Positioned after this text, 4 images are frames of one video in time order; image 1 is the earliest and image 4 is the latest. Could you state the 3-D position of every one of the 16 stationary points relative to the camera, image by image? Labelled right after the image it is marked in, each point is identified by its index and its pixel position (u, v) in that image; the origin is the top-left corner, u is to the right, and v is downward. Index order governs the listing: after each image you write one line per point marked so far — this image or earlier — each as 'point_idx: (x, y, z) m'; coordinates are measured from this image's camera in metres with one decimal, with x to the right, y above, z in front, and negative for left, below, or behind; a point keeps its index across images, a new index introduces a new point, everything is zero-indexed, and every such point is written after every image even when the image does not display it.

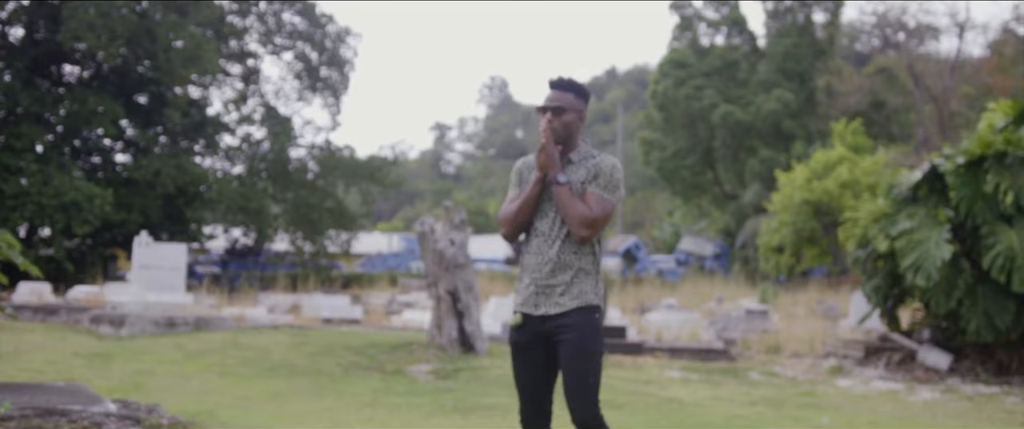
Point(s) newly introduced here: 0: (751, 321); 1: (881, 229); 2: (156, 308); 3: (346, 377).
0: (+3.6, -1.6, +16.9) m
1: (+4.0, -0.2, +12.0) m
2: (-4.4, -1.2, +13.8) m
3: (-1.5, -1.5, +10.0) m
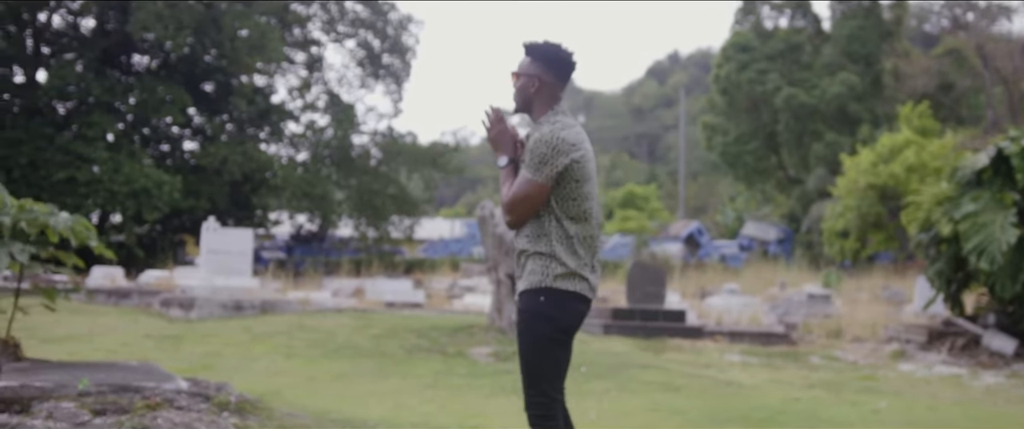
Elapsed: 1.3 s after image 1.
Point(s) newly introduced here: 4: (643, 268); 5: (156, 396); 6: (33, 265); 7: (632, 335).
0: (+4.6, -1.4, +16.8) m
1: (+4.6, 0.0, +11.8) m
2: (-3.7, -1.0, +14.1) m
3: (-1.0, -1.3, +10.2) m
4: (+1.9, -0.8, +16.3) m
5: (-1.8, -0.9, +5.8) m
6: (-3.0, -0.3, +6.9) m
7: (+1.5, -1.5, +14.0) m
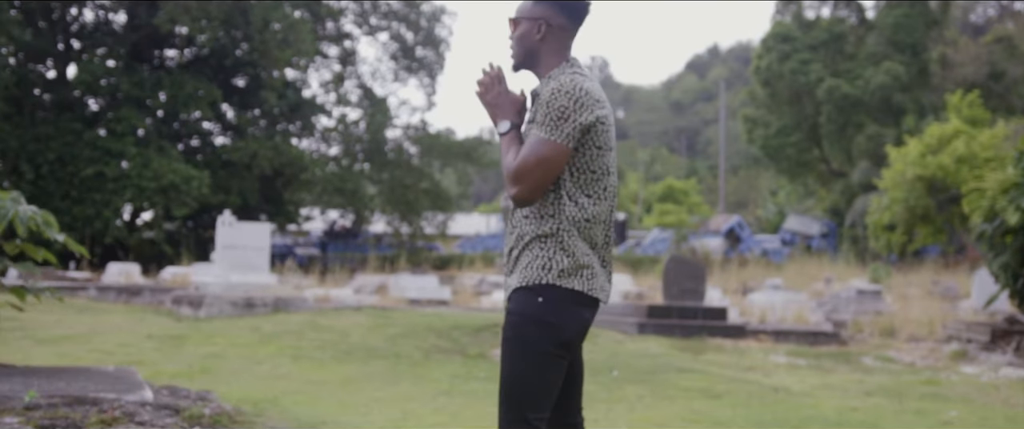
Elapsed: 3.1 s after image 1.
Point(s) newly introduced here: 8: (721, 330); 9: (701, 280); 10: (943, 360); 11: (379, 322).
0: (+5.0, -1.2, +15.9) m
1: (+4.9, +0.1, +10.9) m
2: (-3.3, -0.9, +13.4) m
3: (-0.7, -1.2, +9.4) m
4: (+2.3, -0.7, +15.5) m
5: (-1.8, -0.9, +5.0) m
6: (-2.9, -0.3, +6.2) m
7: (+1.9, -1.4, +13.2) m
8: (+2.5, -1.4, +13.1) m
9: (+2.6, -0.9, +15.4) m
10: (+4.2, -1.4, +10.8) m
11: (-1.4, -1.1, +11.5) m
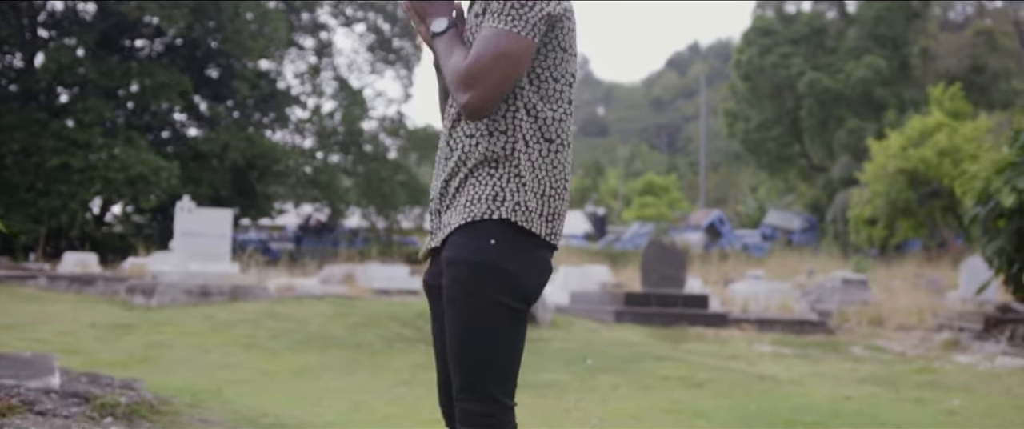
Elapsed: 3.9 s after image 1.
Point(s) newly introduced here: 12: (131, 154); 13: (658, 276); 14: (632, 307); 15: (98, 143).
0: (+4.6, -1.1, +15.3) m
1: (+4.6, +0.3, +10.4) m
2: (-3.6, -0.7, +12.8) m
3: (-1.0, -1.1, +8.8) m
4: (+2.0, -0.5, +14.9) m
5: (-2.0, -0.7, +4.4) m
6: (-3.1, -0.1, +5.6) m
7: (+1.5, -1.2, +12.6) m
8: (+2.1, -1.2, +12.5) m
9: (+2.3, -0.7, +14.9) m
10: (+3.9, -1.2, +10.3) m
11: (-1.7, -0.9, +10.9) m
12: (-7.3, +1.2, +20.8) m
13: (+1.9, -0.9, +14.8) m
14: (+1.4, -1.1, +12.8) m
15: (-7.9, +1.4, +20.7) m
